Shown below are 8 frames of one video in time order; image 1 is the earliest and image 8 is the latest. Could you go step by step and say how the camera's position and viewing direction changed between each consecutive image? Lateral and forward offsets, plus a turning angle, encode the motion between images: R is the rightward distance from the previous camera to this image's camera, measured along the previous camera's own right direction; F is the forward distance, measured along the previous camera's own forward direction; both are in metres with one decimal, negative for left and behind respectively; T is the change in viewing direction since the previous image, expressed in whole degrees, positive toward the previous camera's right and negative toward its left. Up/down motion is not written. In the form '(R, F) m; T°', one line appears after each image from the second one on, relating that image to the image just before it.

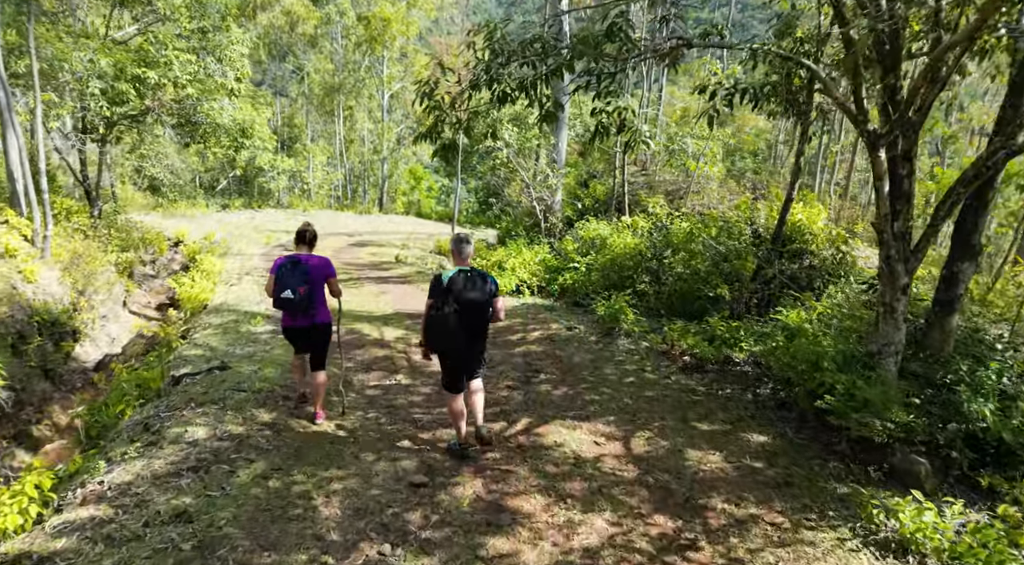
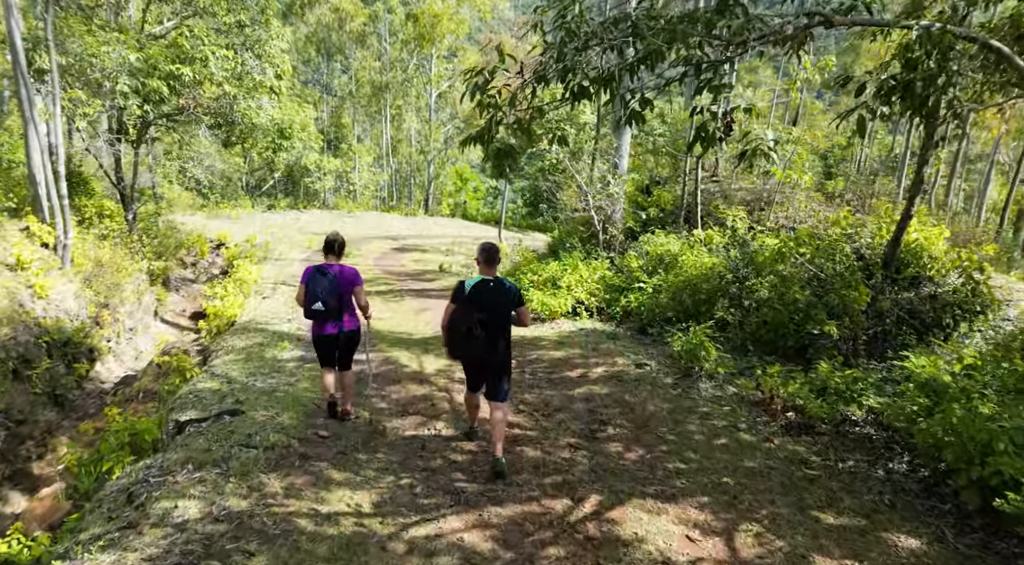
(-0.2, +1.3) m; -4°
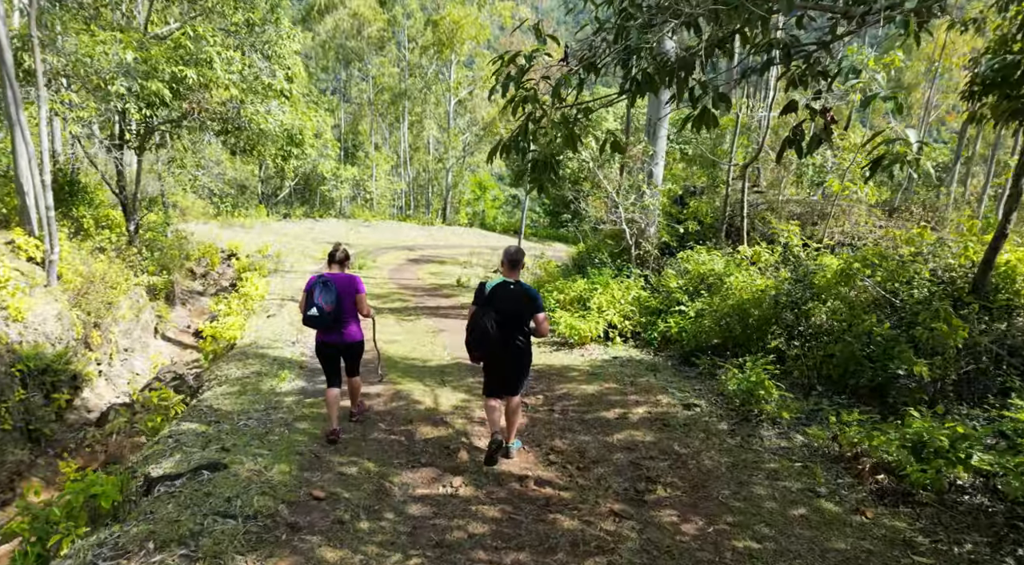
(-0.1, +1.0) m; -1°
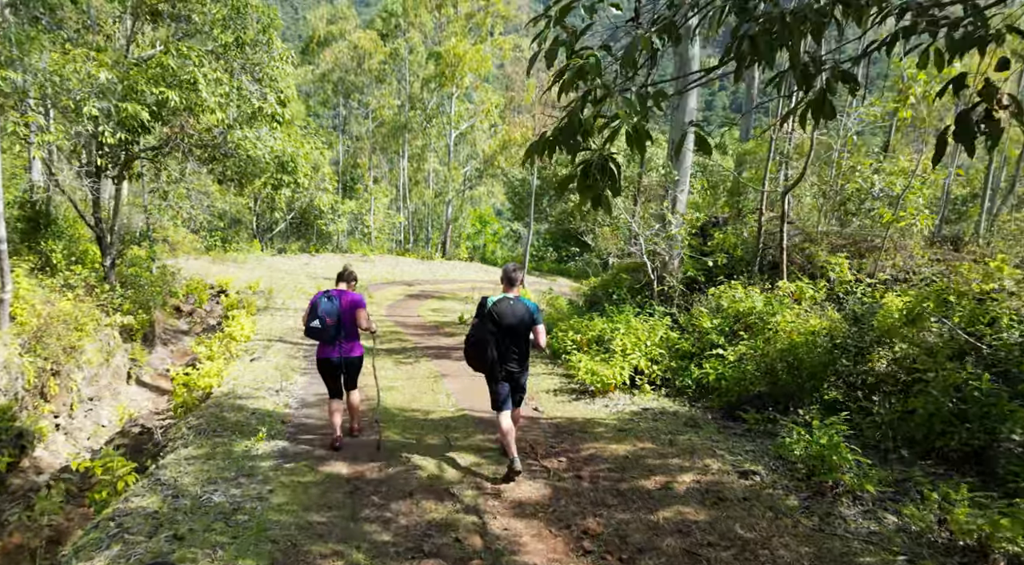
(-0.2, +1.1) m; 0°
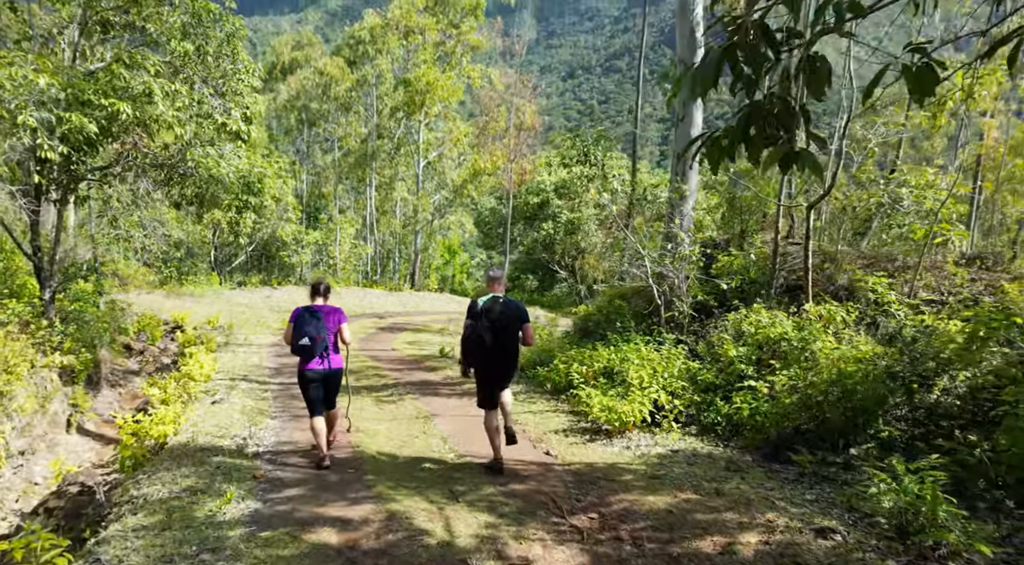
(-0.5, +1.0) m; +3°
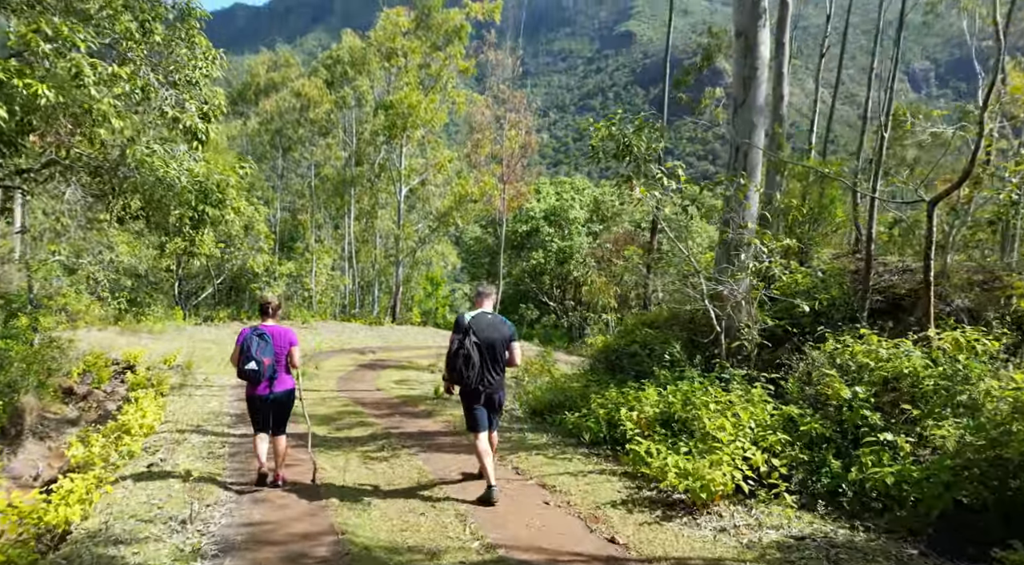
(-0.5, +2.0) m; +2°
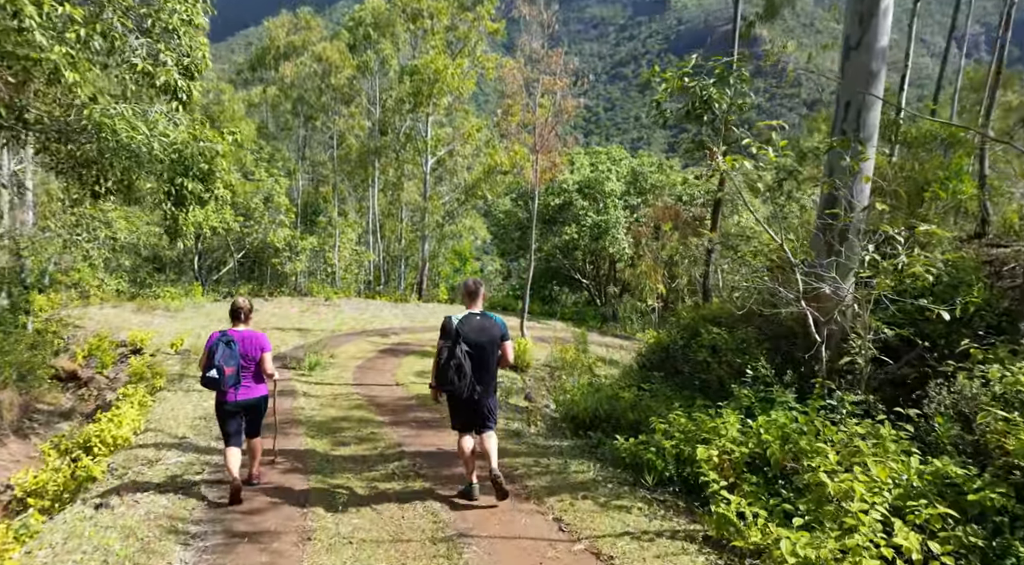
(-0.1, +1.7) m; -2°
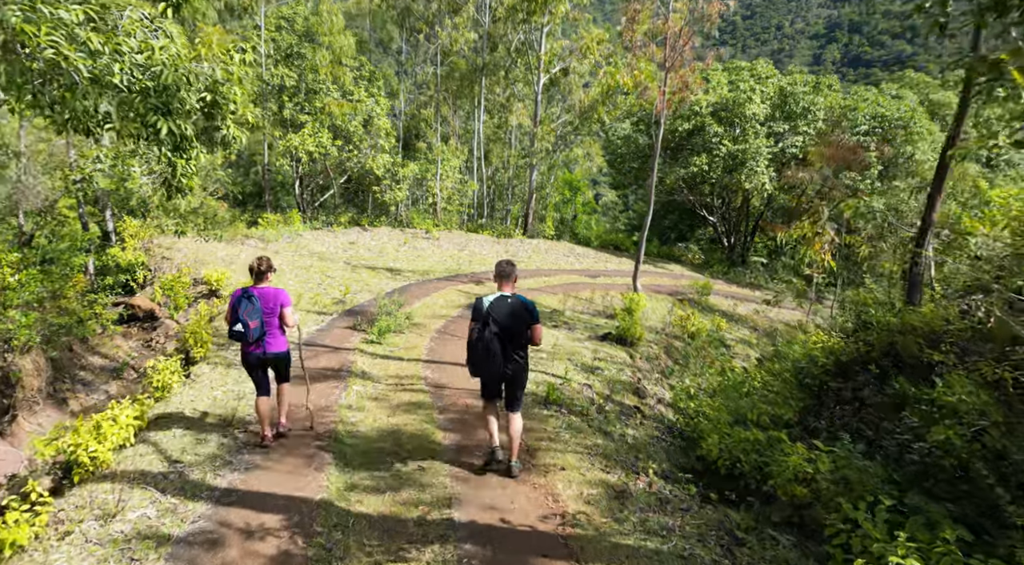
(0.0, +2.8) m; -9°
